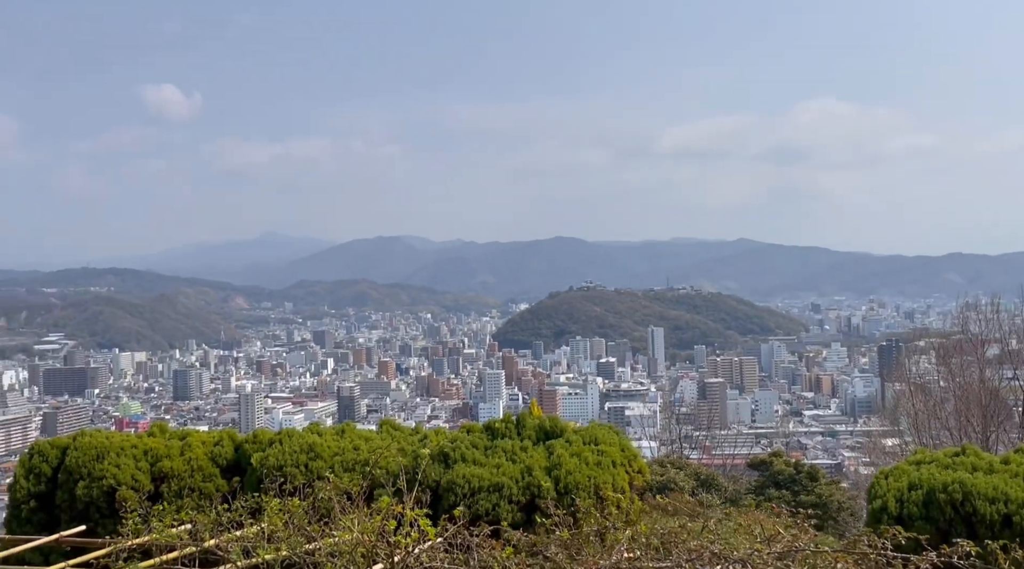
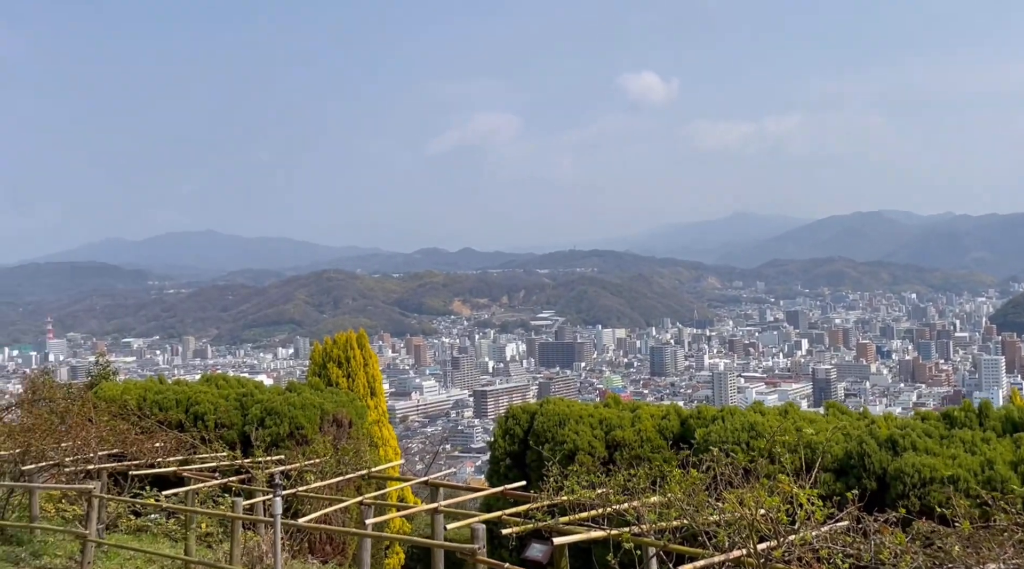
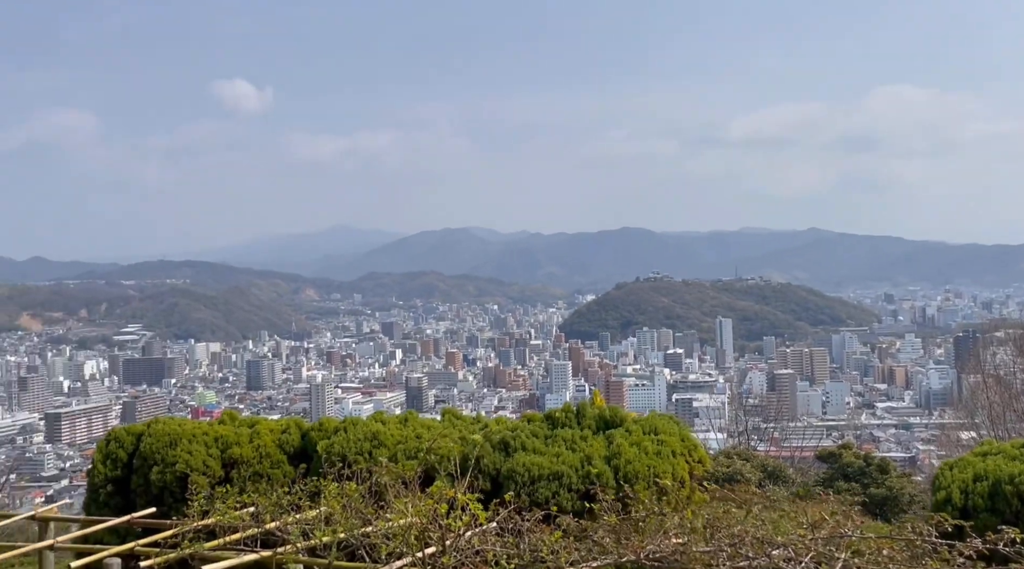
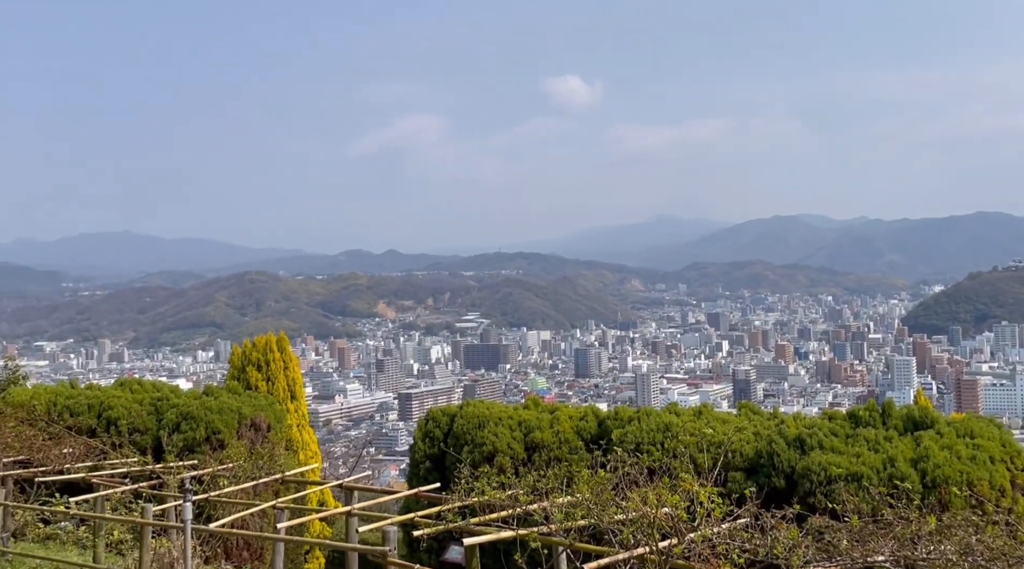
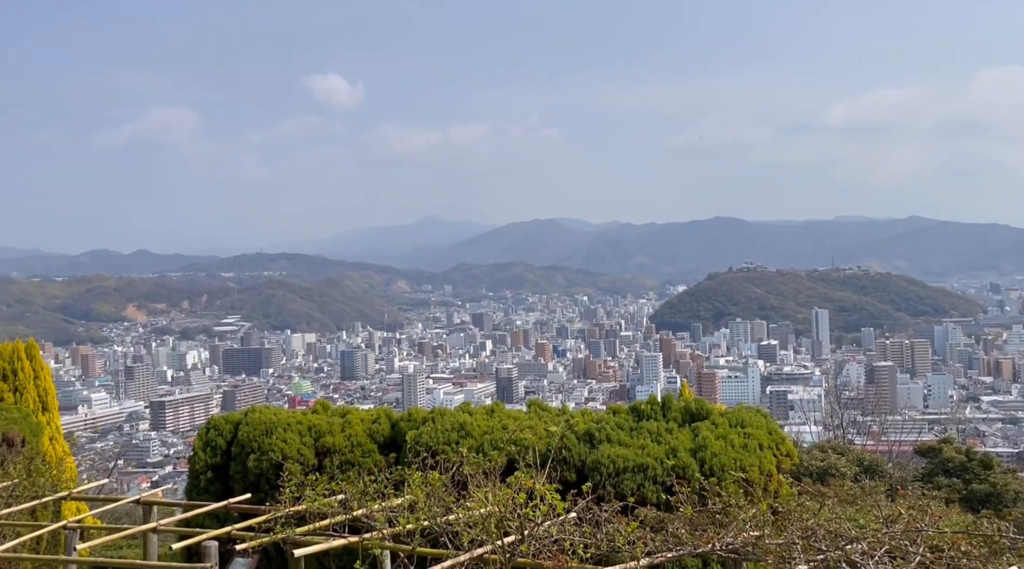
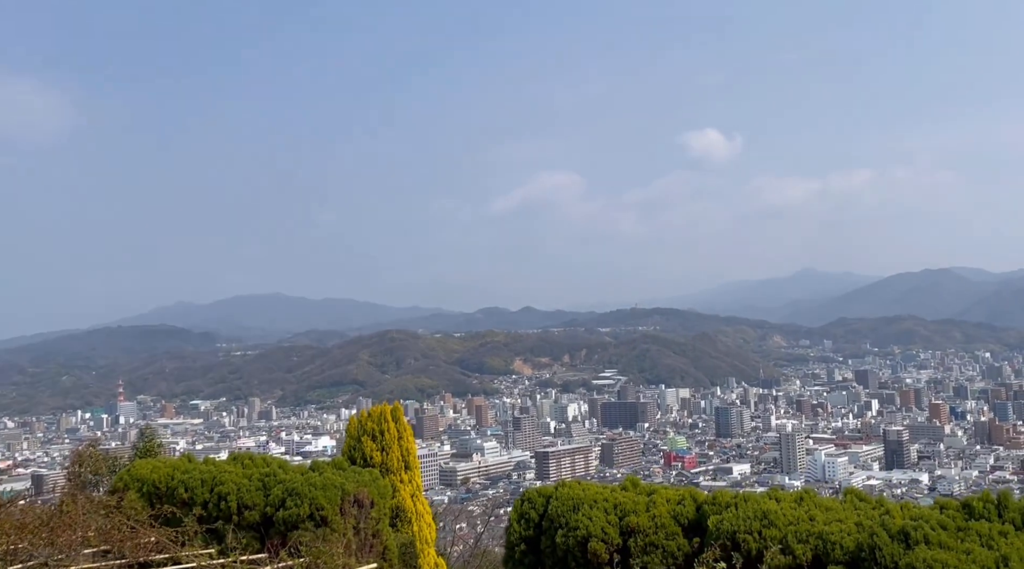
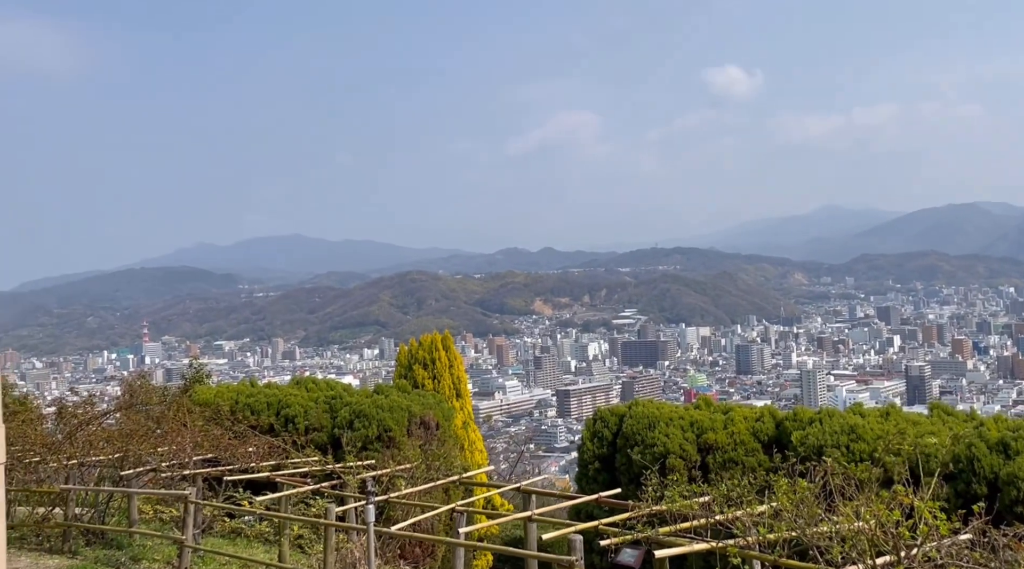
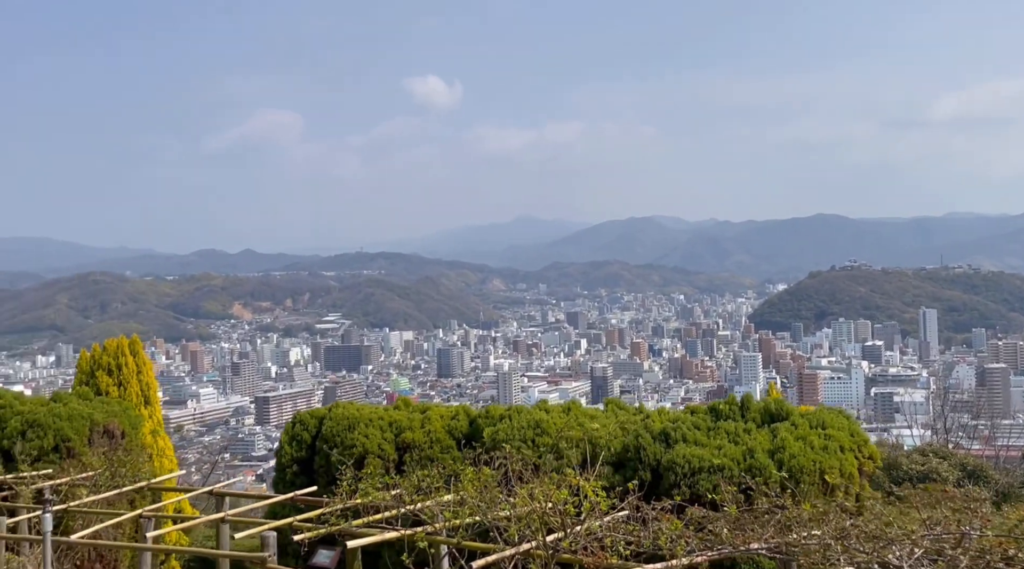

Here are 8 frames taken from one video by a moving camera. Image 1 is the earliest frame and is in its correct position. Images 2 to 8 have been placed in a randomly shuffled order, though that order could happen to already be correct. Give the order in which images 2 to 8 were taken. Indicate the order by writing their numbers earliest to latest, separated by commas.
3, 5, 8, 4, 2, 7, 6
